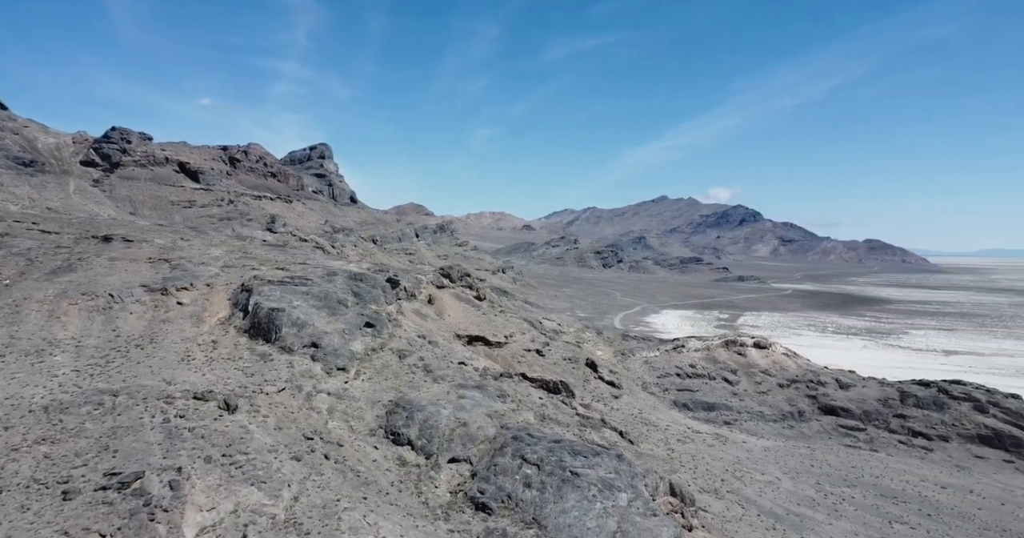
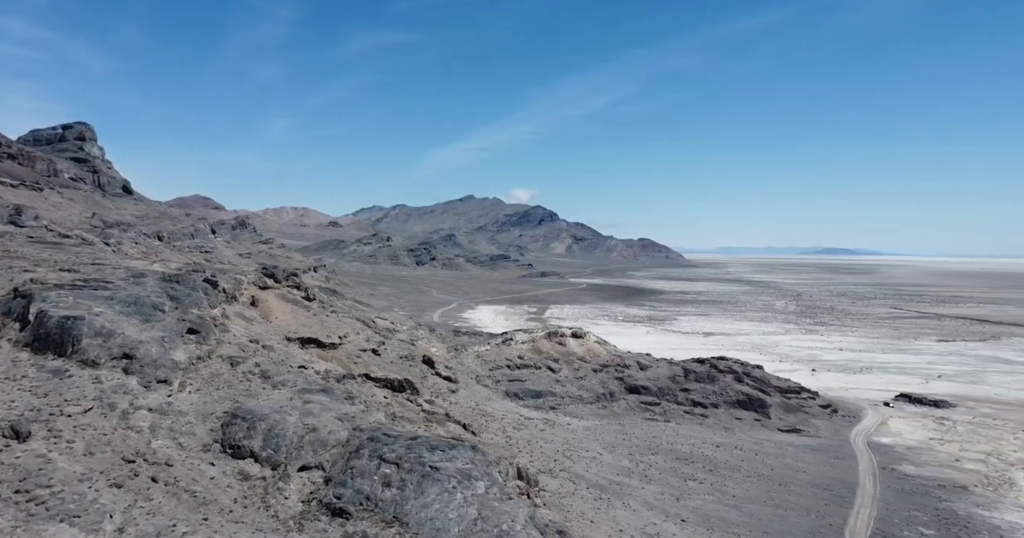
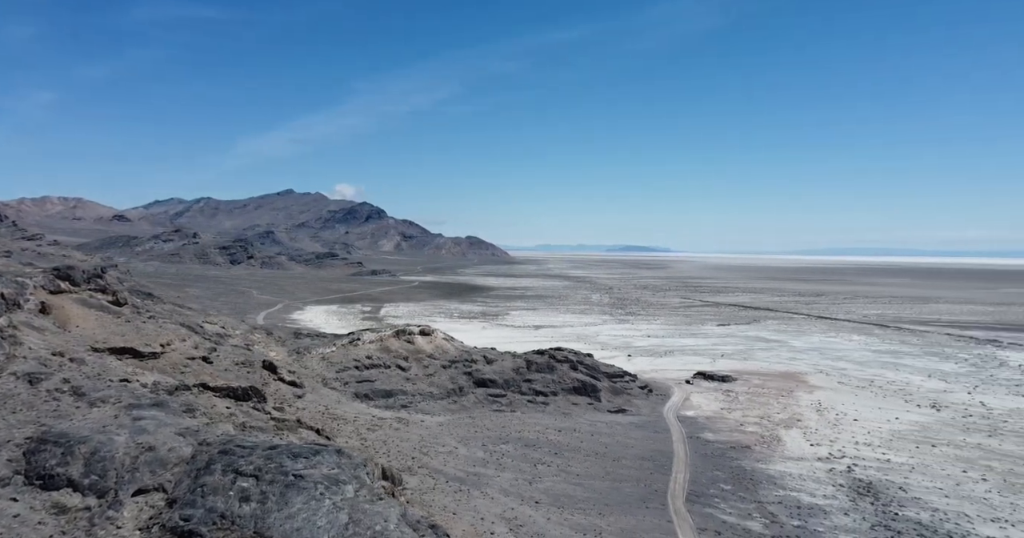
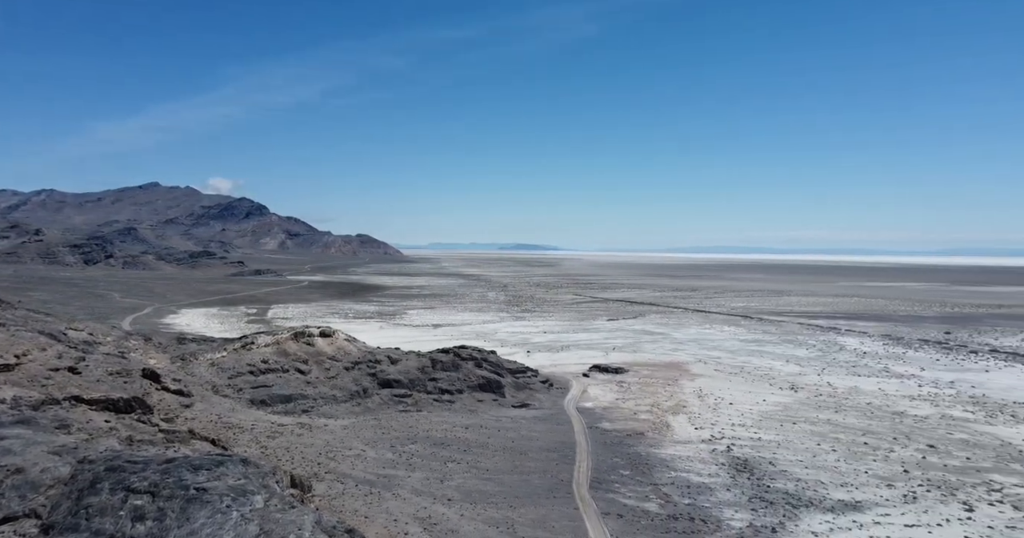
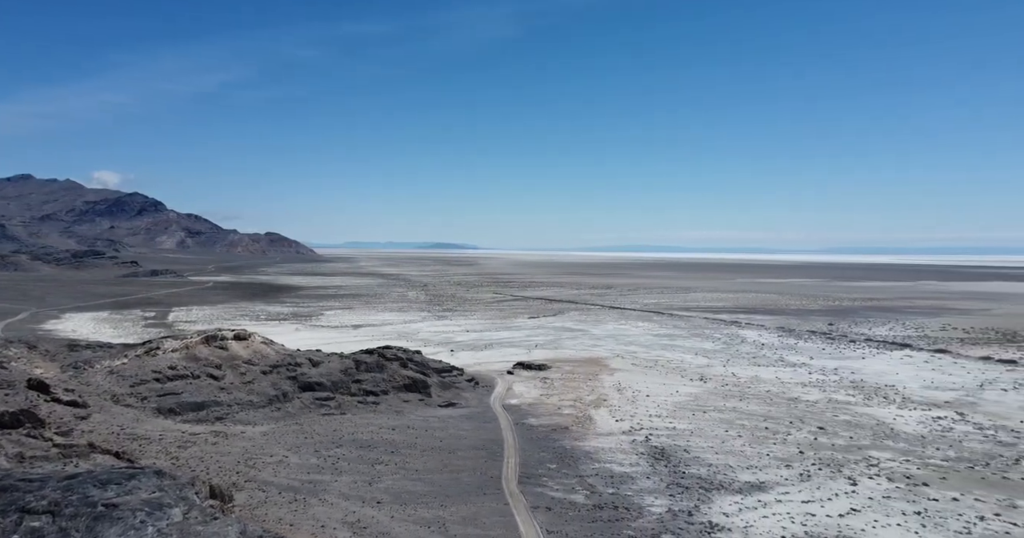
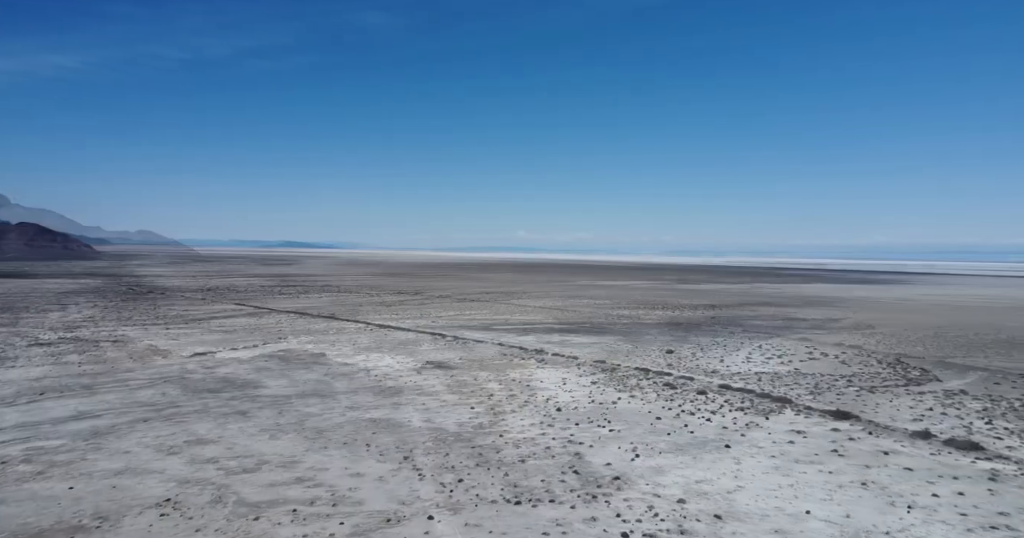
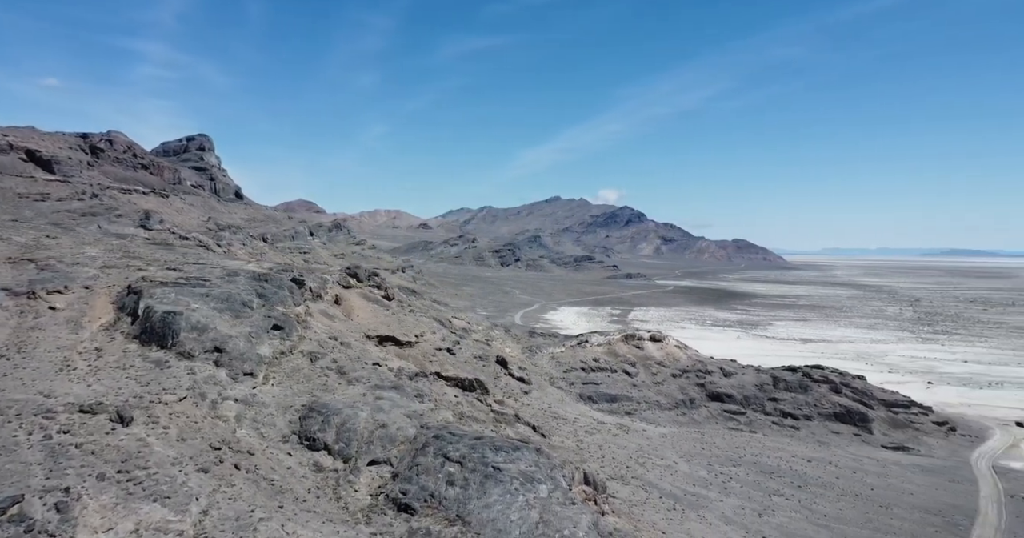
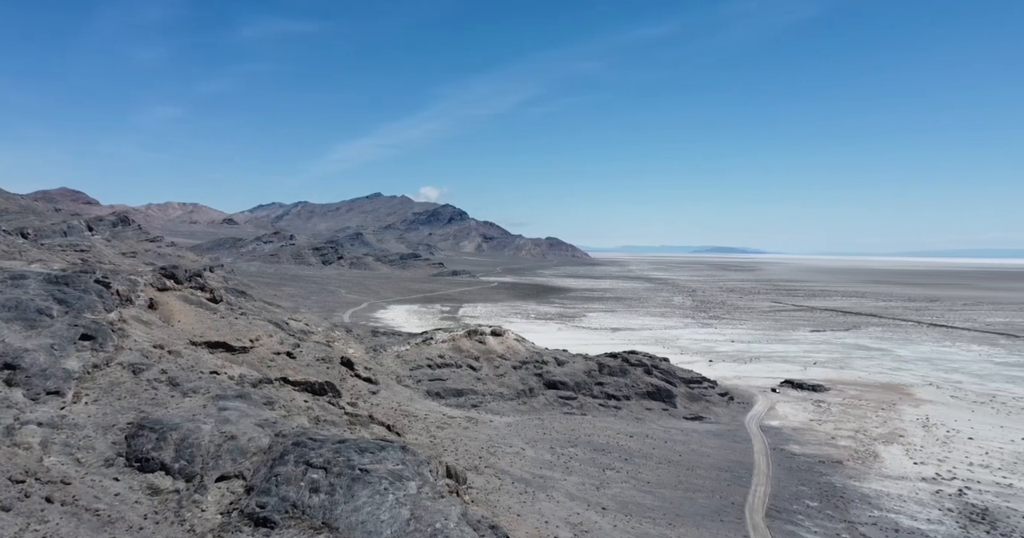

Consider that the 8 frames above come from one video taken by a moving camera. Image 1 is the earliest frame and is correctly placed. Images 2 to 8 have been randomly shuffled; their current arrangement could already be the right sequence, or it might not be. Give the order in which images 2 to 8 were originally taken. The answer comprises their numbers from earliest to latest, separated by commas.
7, 2, 8, 3, 4, 5, 6
